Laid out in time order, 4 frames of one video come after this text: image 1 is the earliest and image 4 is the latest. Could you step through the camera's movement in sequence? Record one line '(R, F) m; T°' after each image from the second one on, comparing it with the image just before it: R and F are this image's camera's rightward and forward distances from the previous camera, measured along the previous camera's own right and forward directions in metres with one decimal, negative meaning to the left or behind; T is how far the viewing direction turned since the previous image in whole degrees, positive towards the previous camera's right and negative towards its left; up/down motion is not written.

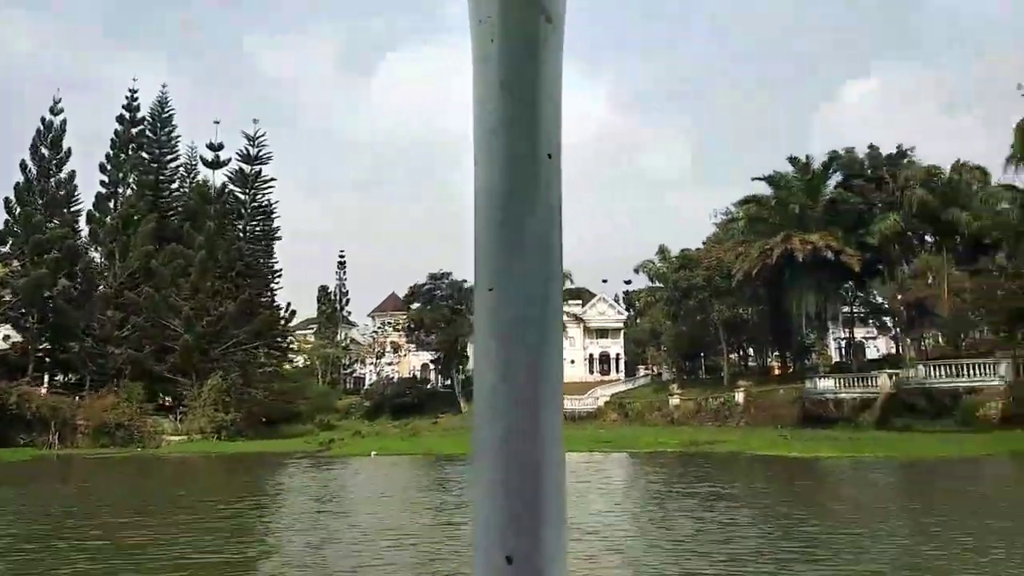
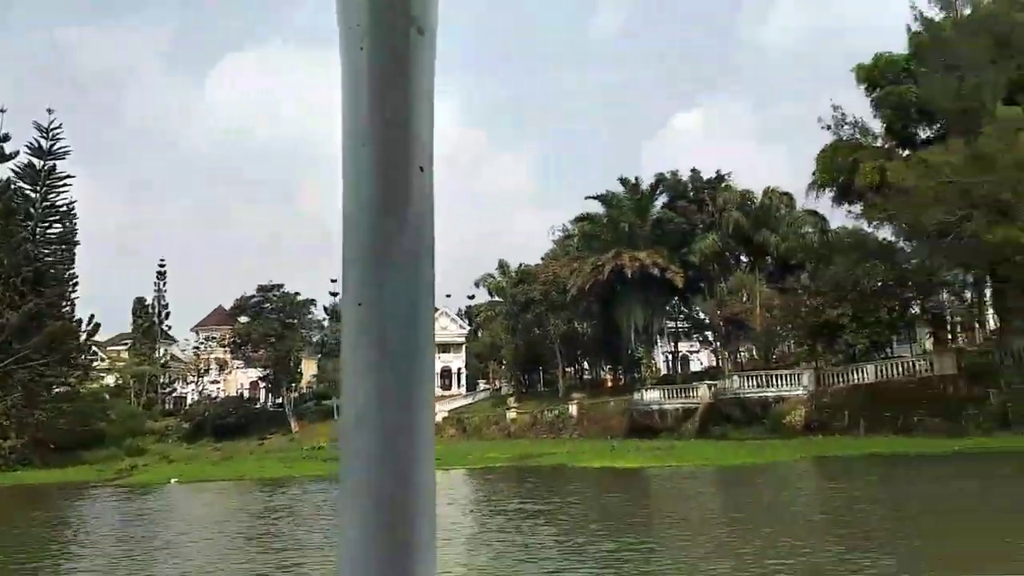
(+0.4, +0.6) m; +12°
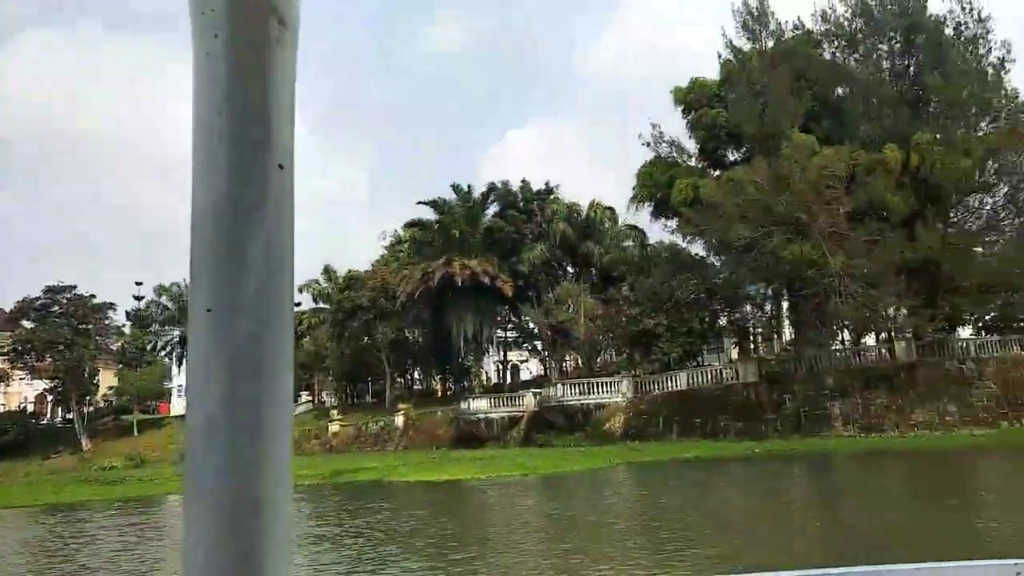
(+0.4, +0.6) m; +12°
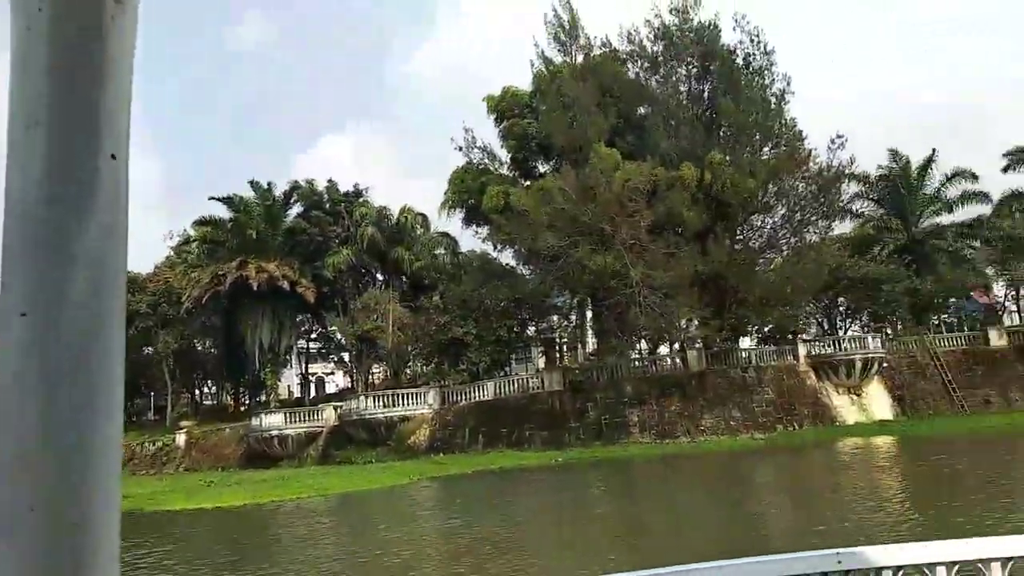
(+0.3, +1.0) m; +14°
